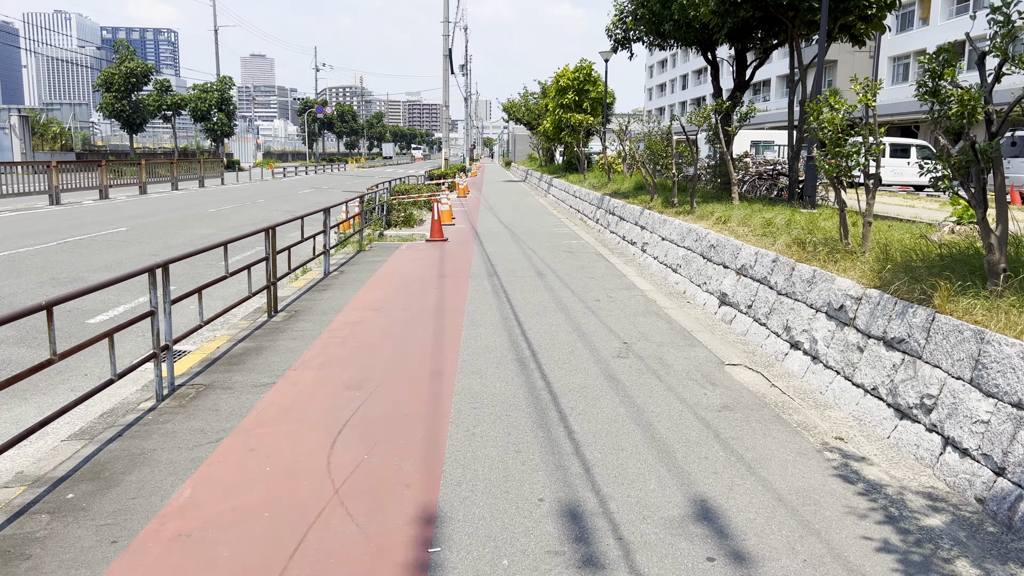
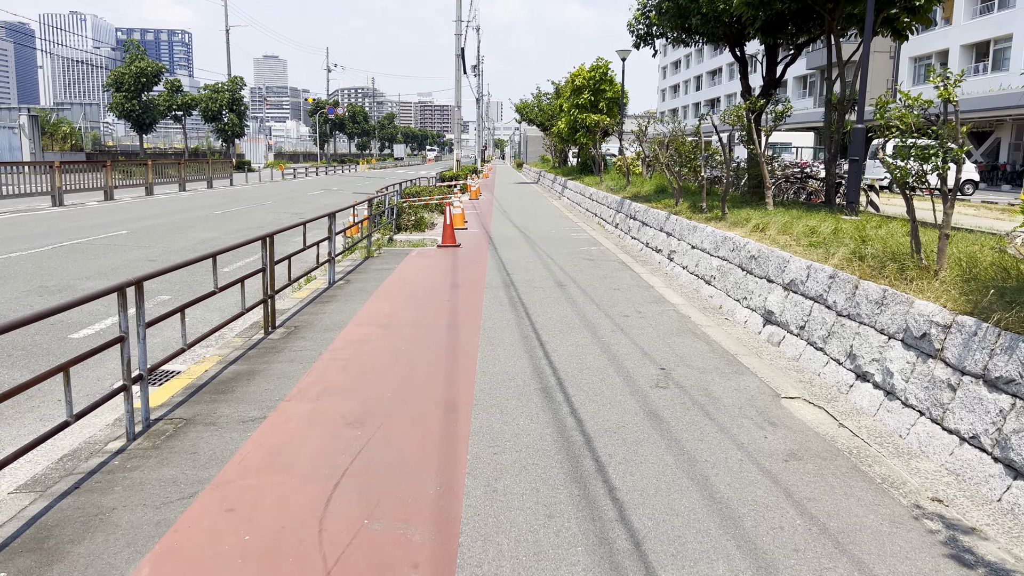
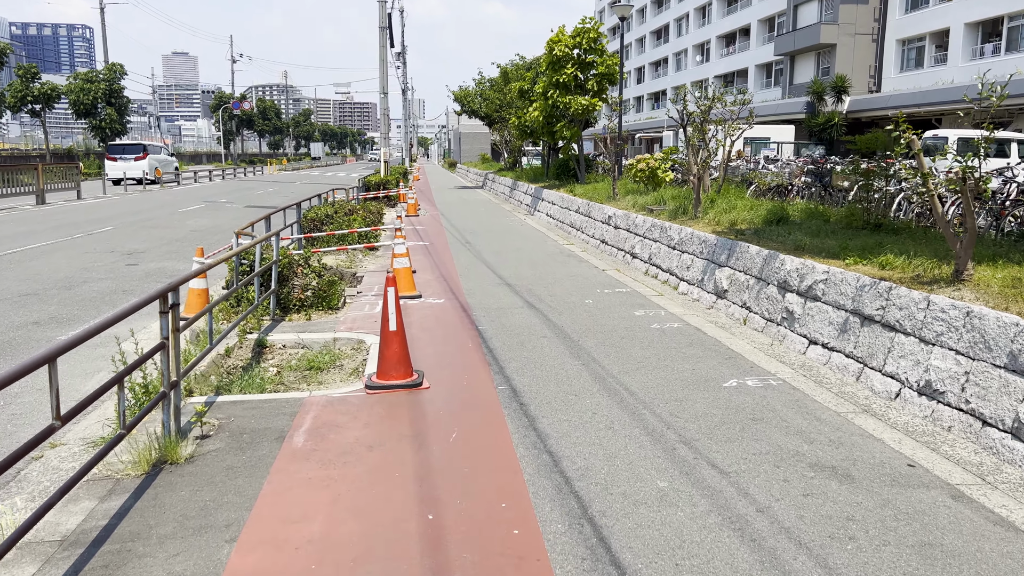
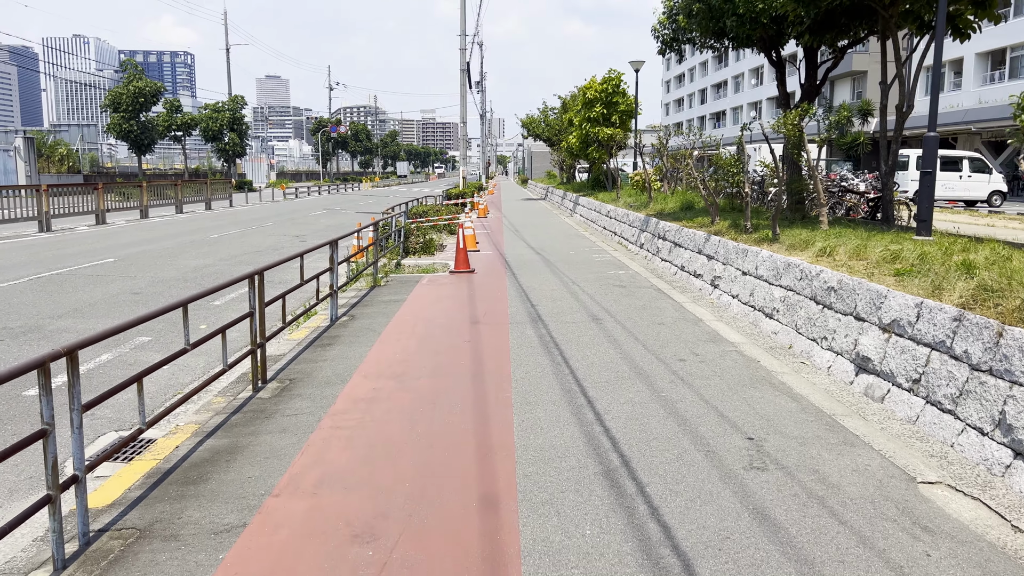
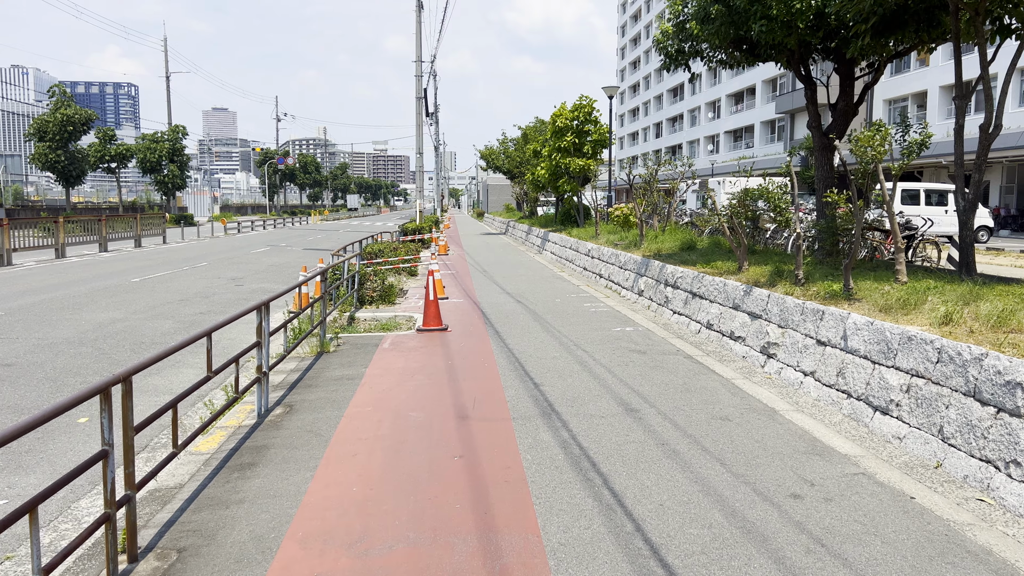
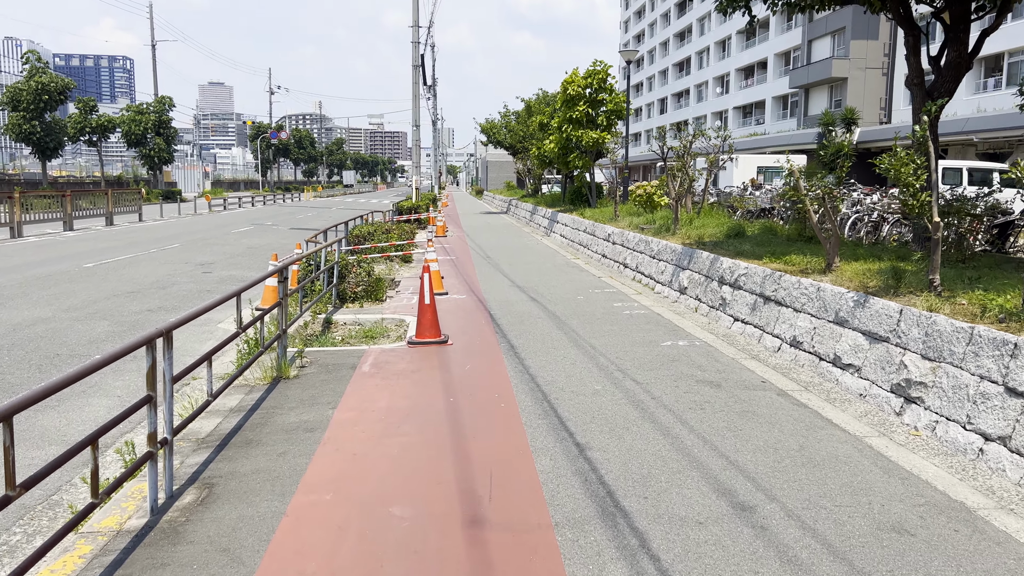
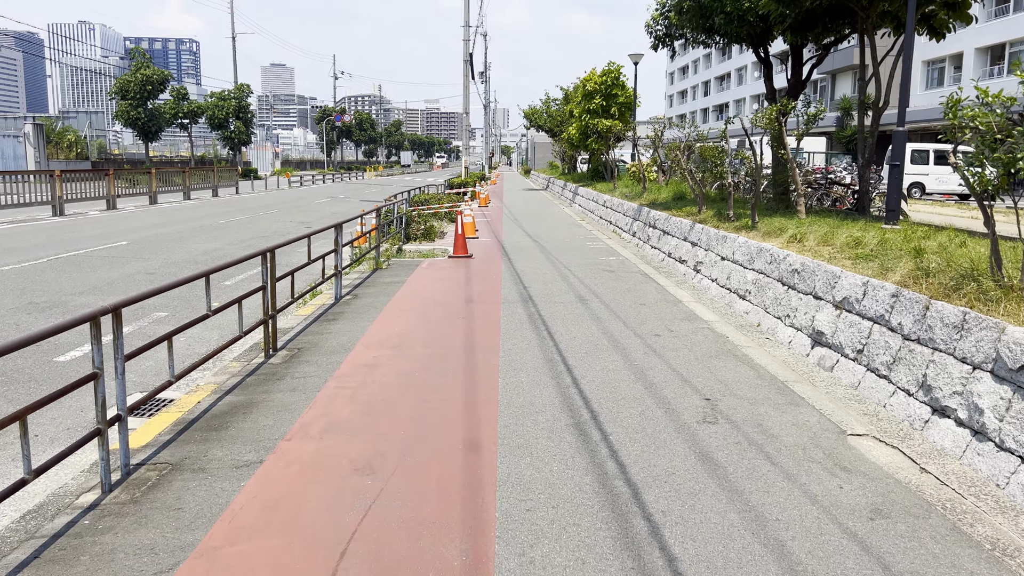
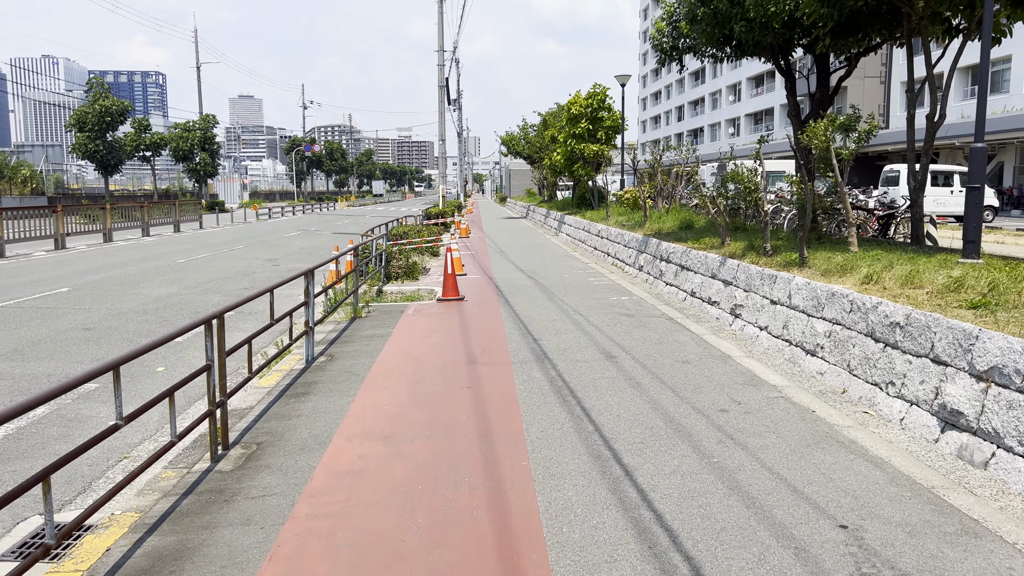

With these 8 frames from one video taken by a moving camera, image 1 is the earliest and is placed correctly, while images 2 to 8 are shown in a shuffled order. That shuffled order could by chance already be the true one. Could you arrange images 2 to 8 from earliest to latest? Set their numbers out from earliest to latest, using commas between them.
2, 7, 4, 8, 5, 6, 3
